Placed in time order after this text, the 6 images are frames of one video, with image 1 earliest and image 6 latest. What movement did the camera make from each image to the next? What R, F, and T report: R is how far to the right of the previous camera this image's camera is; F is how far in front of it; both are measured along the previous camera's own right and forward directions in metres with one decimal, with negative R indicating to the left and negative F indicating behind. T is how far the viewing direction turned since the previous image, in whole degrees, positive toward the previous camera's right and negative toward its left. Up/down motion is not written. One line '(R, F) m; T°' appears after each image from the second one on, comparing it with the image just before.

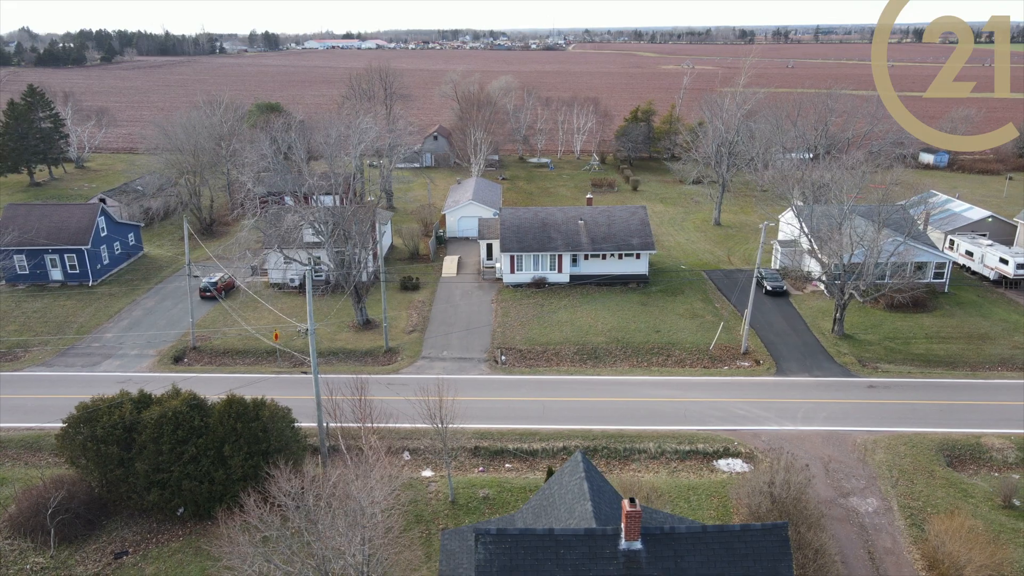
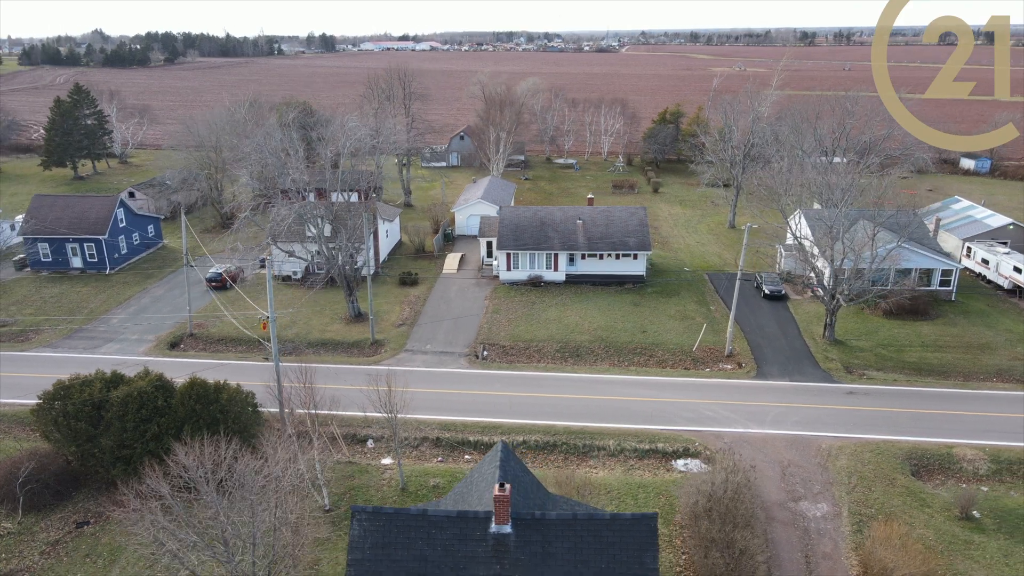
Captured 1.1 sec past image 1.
(+2.6, -0.3) m; -4°
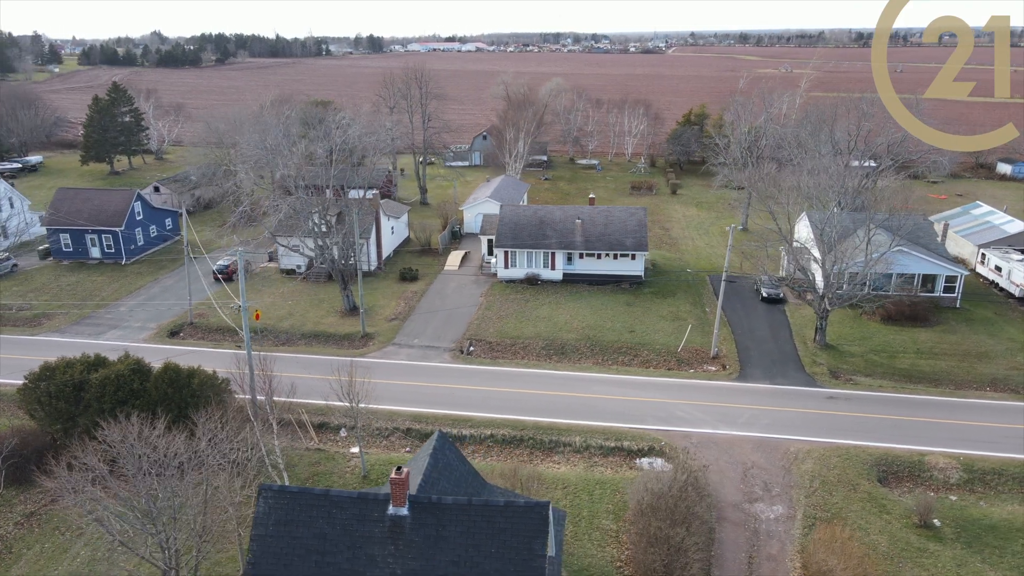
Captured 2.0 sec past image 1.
(+2.2, -0.3) m; -3°
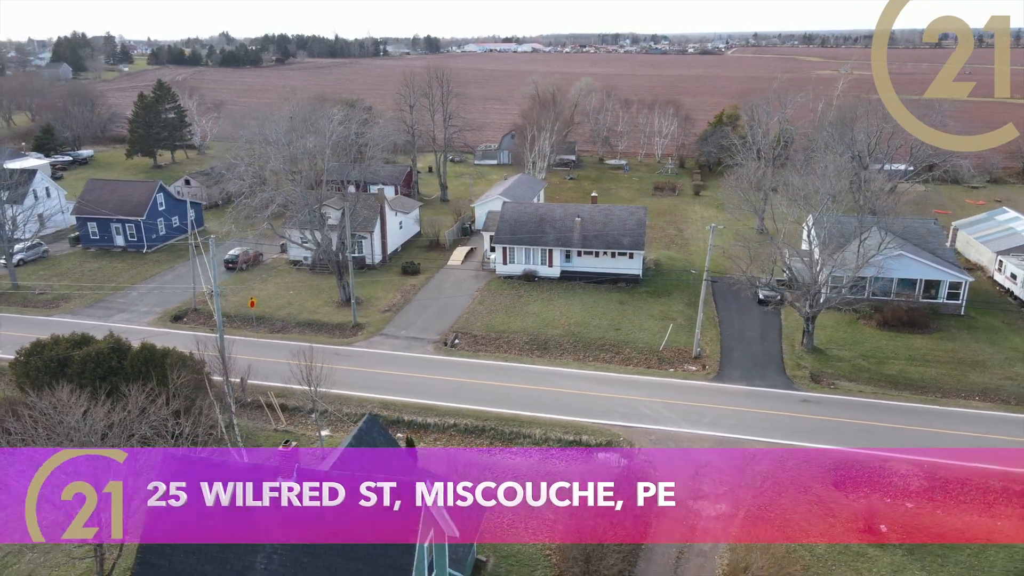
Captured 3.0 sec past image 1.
(+2.8, -0.3) m; -4°
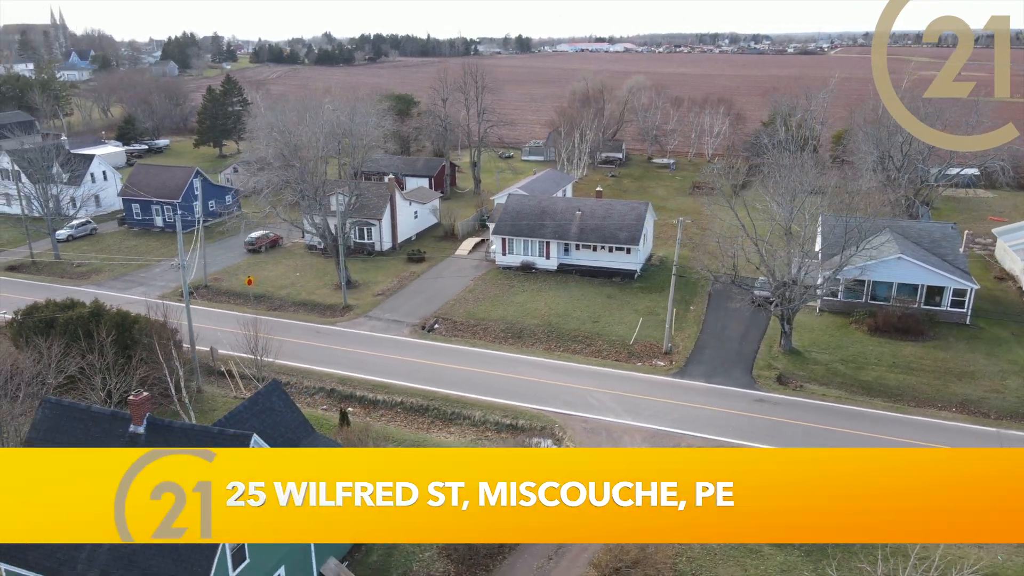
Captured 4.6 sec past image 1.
(+4.5, -0.2) m; -7°
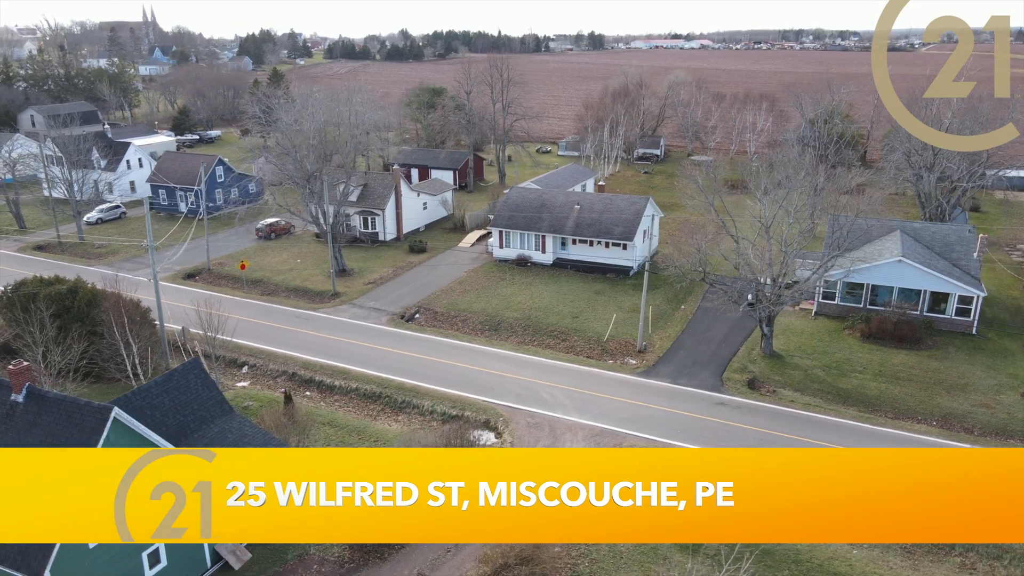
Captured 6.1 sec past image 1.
(+3.7, +0.5) m; -6°
